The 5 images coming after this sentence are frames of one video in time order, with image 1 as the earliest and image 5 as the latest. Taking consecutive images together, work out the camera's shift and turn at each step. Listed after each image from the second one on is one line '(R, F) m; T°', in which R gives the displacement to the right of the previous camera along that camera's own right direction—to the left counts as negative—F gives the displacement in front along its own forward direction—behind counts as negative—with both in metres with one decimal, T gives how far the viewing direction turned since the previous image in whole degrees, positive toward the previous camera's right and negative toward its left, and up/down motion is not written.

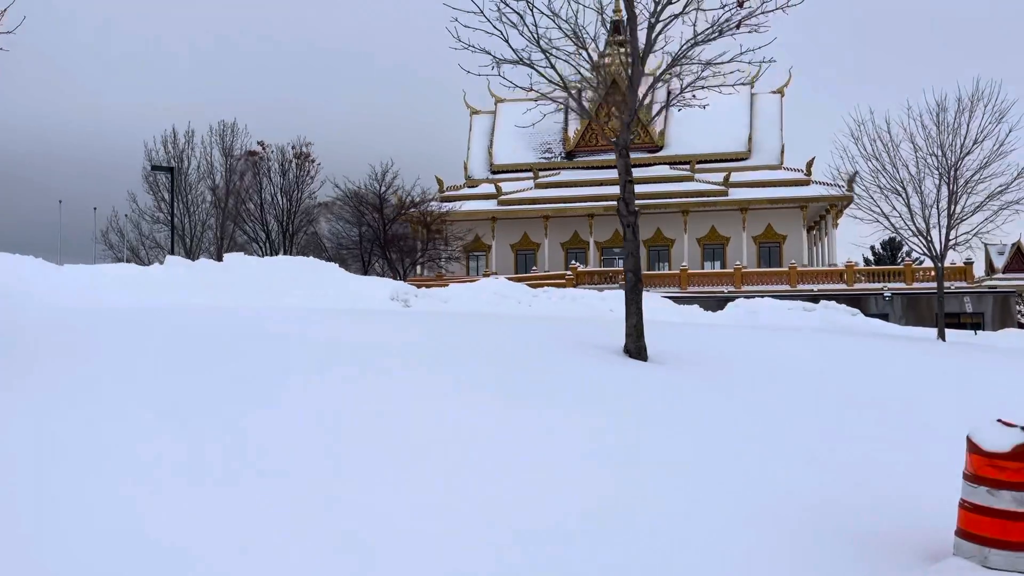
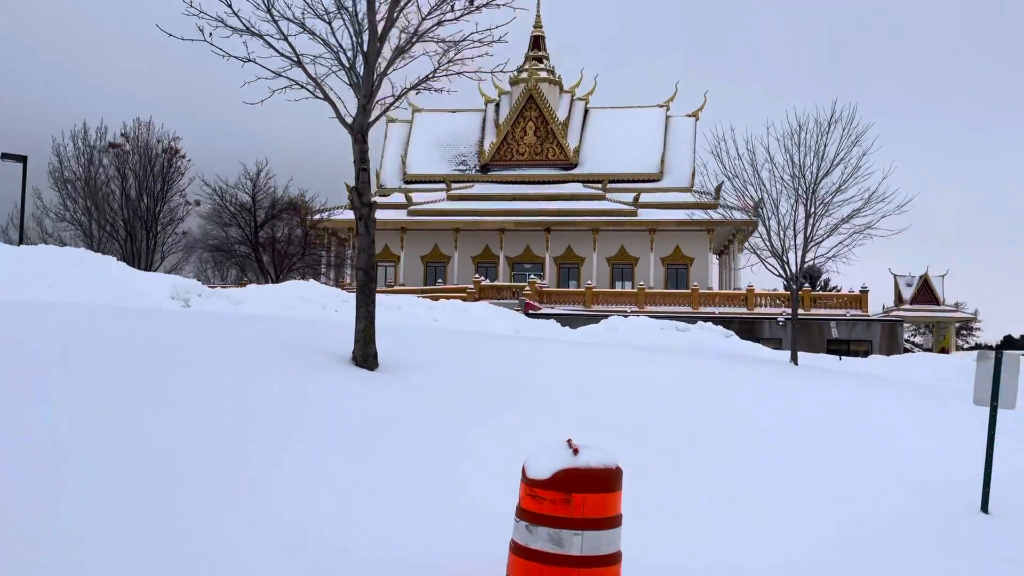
(+0.9, +0.4) m; +6°
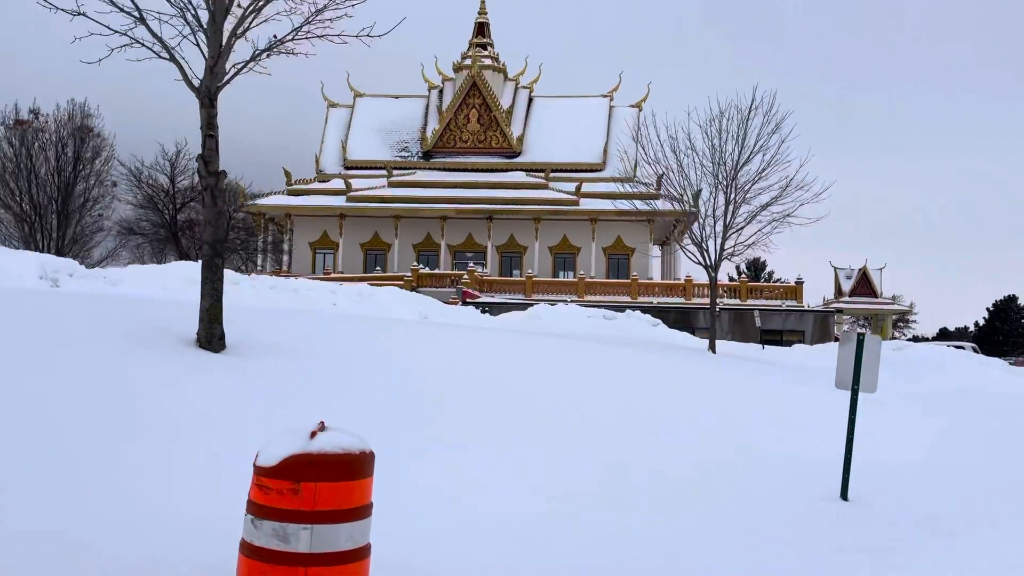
(+0.4, +0.2) m; +4°
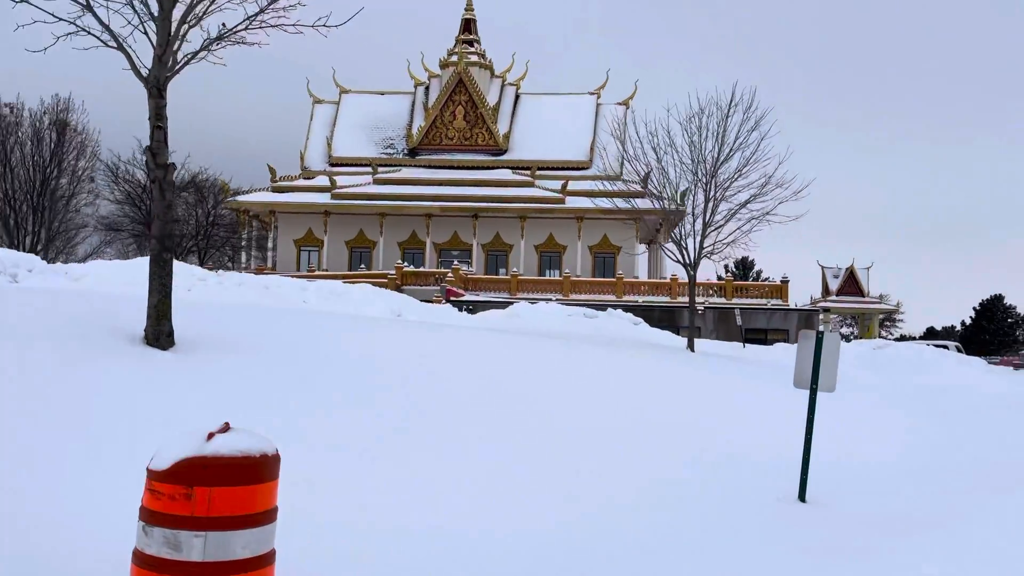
(-0.7, -3.1) m; +1°
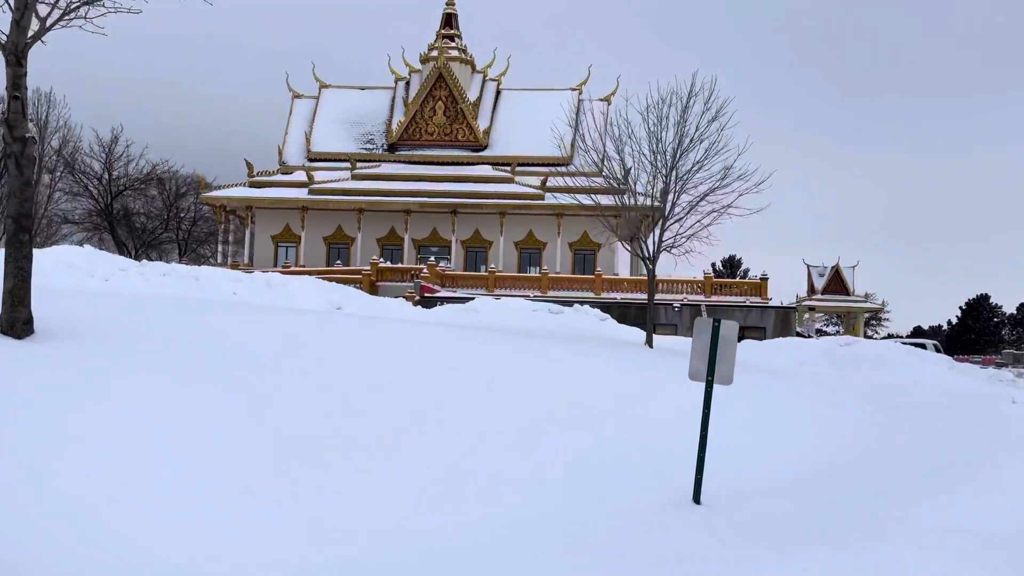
(+0.7, +0.5) m; +1°
